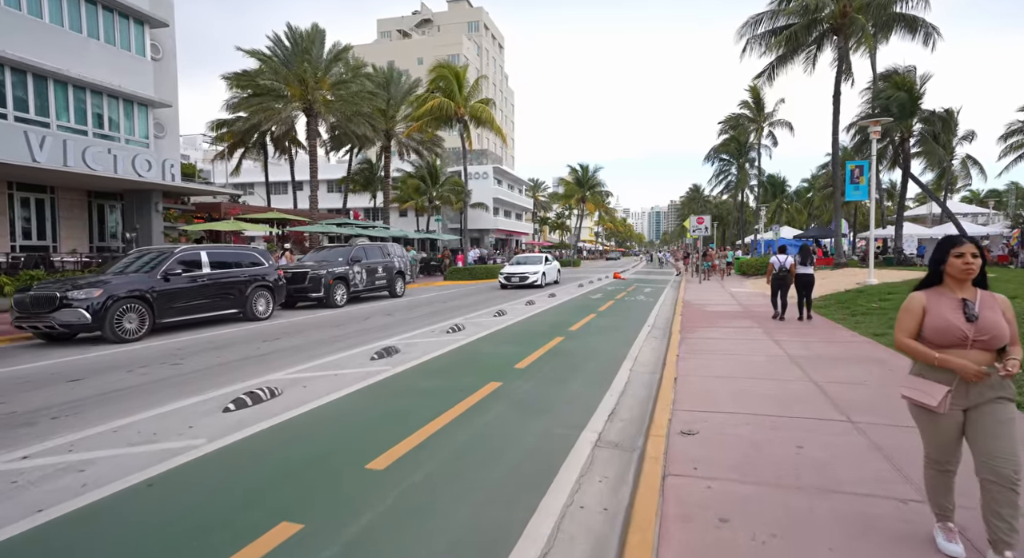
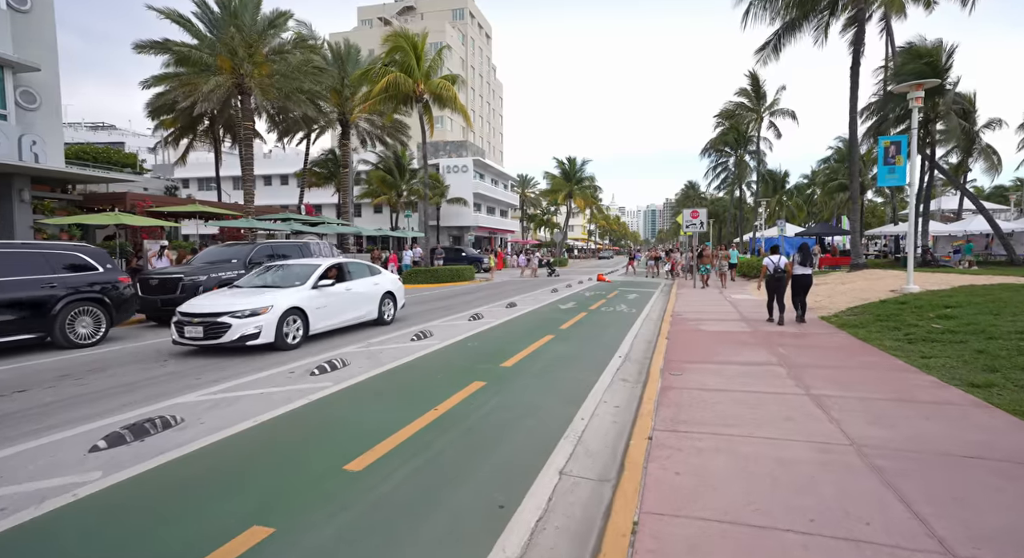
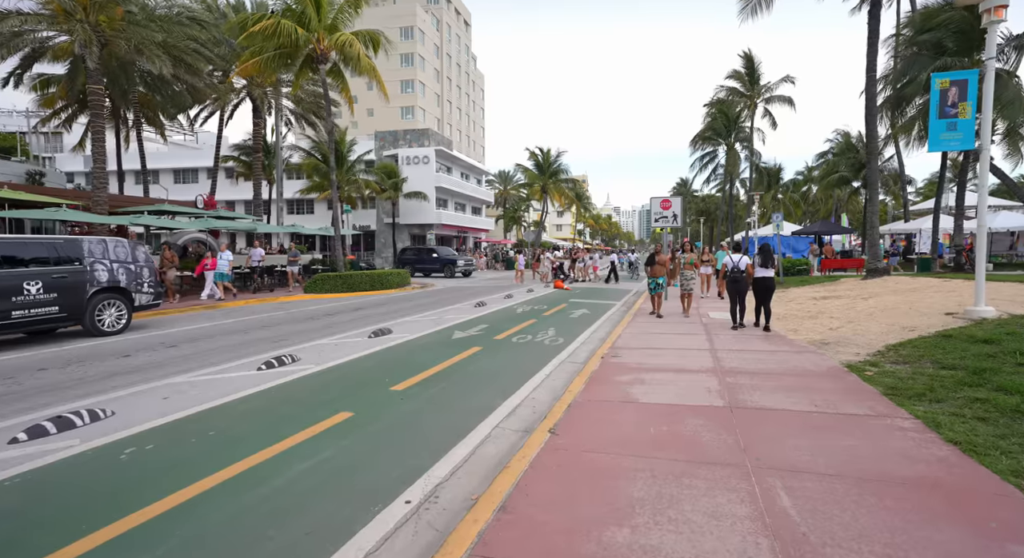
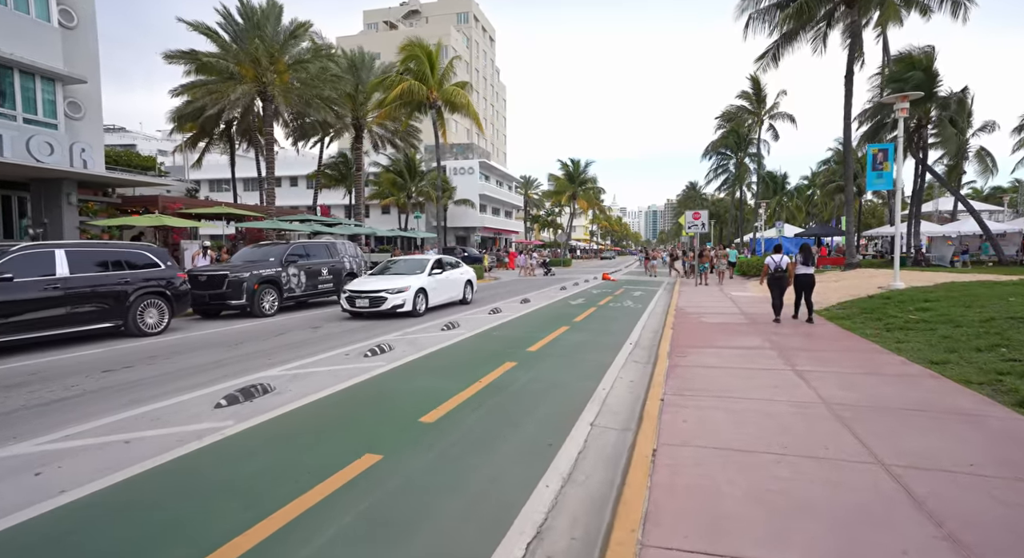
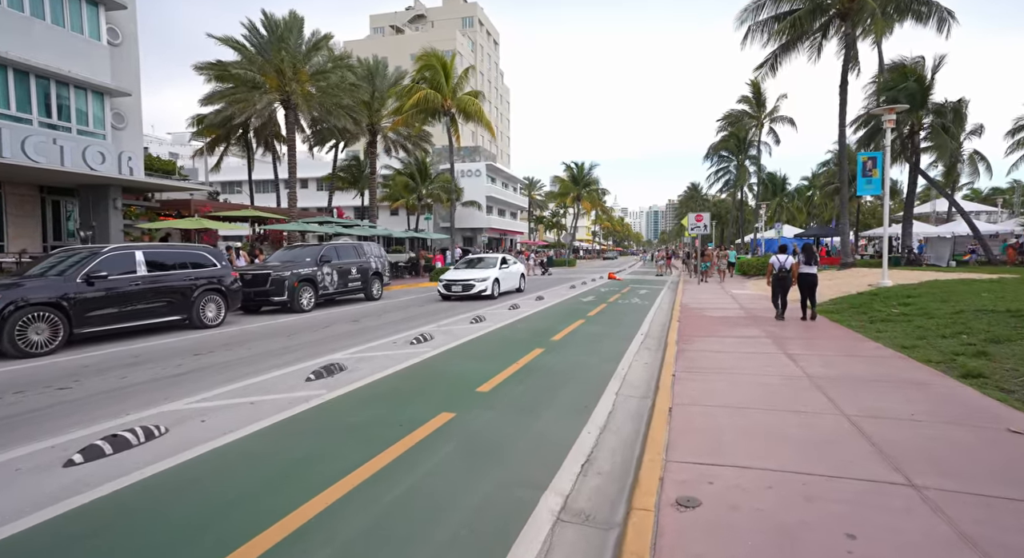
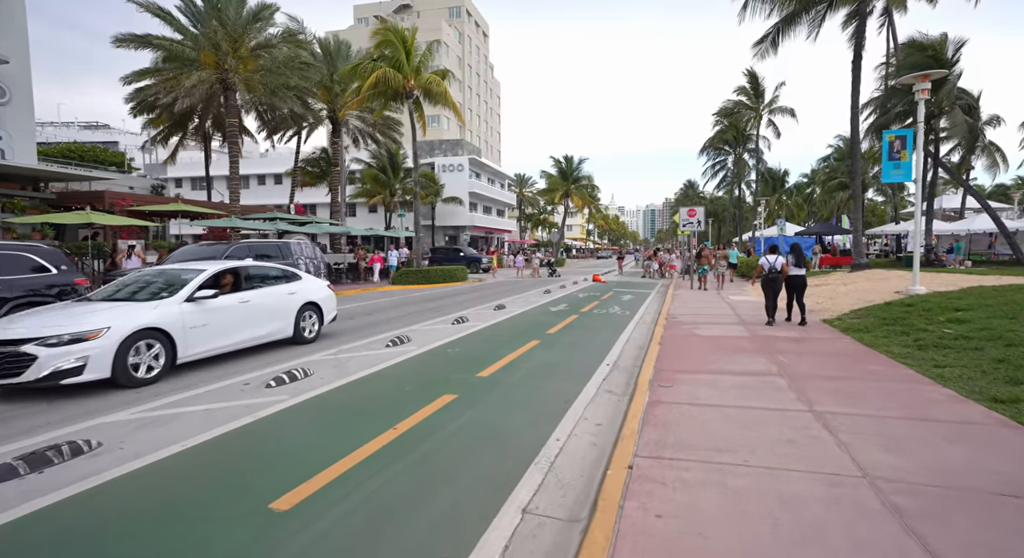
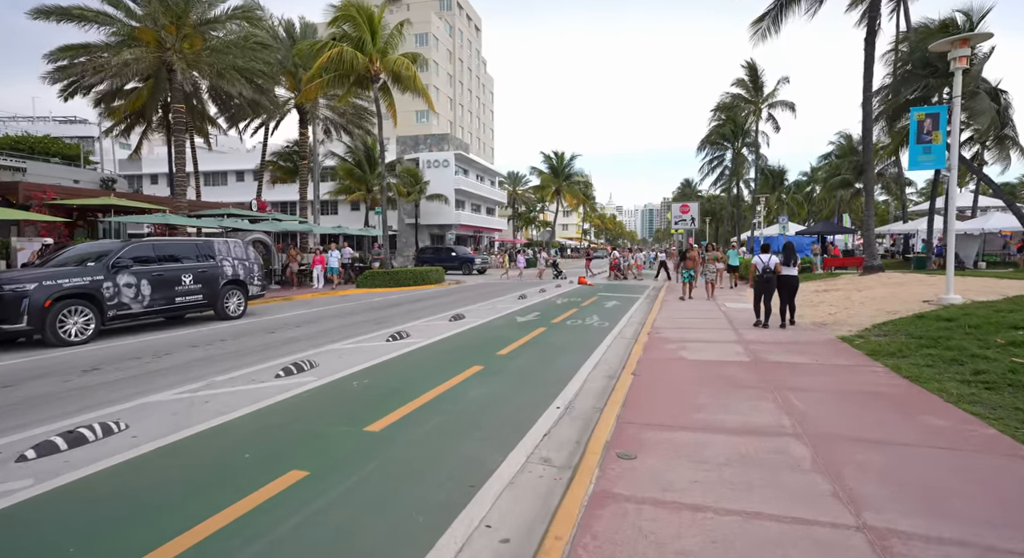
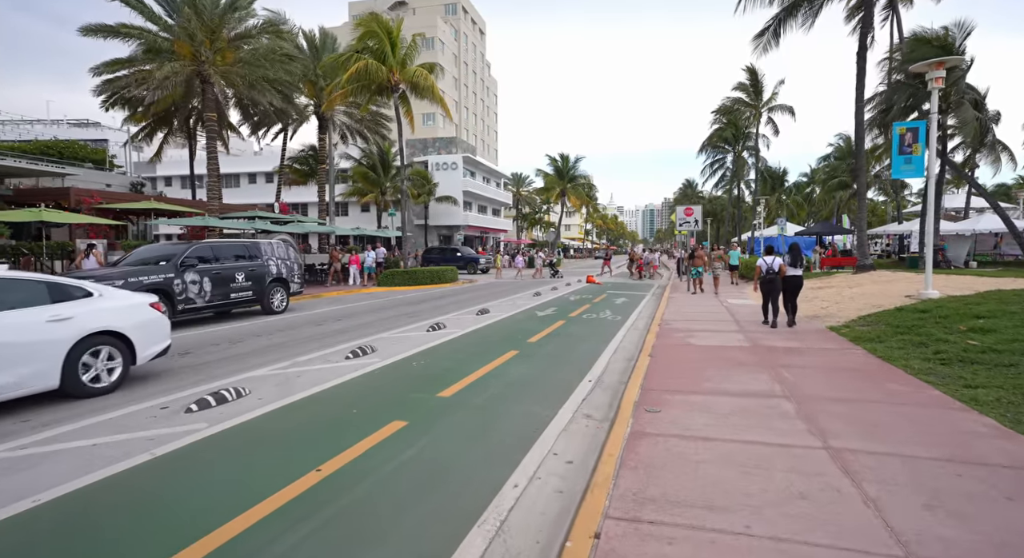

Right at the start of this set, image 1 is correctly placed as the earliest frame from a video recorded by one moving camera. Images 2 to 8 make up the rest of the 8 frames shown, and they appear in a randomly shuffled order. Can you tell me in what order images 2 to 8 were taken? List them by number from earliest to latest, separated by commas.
5, 4, 2, 6, 8, 7, 3
